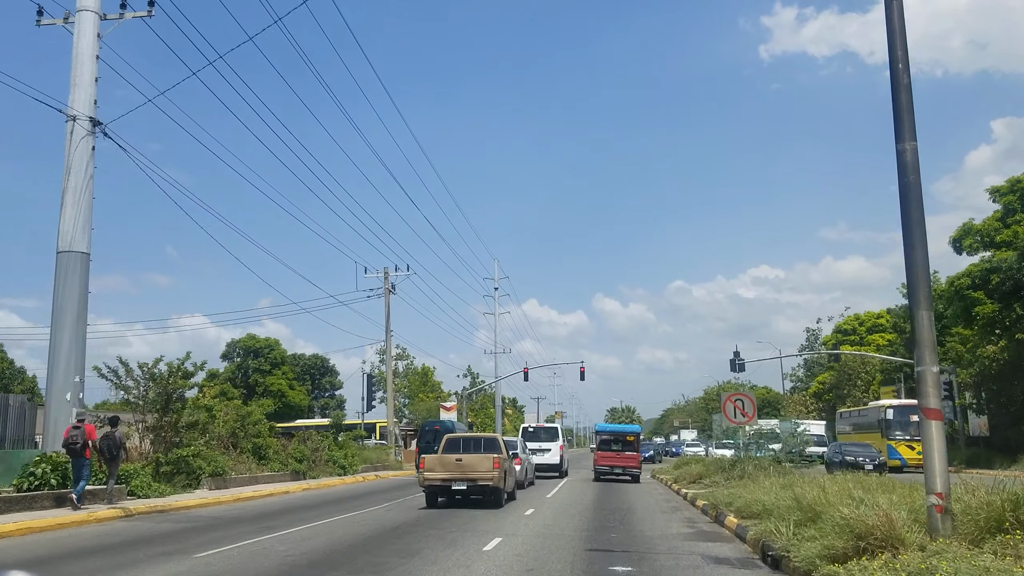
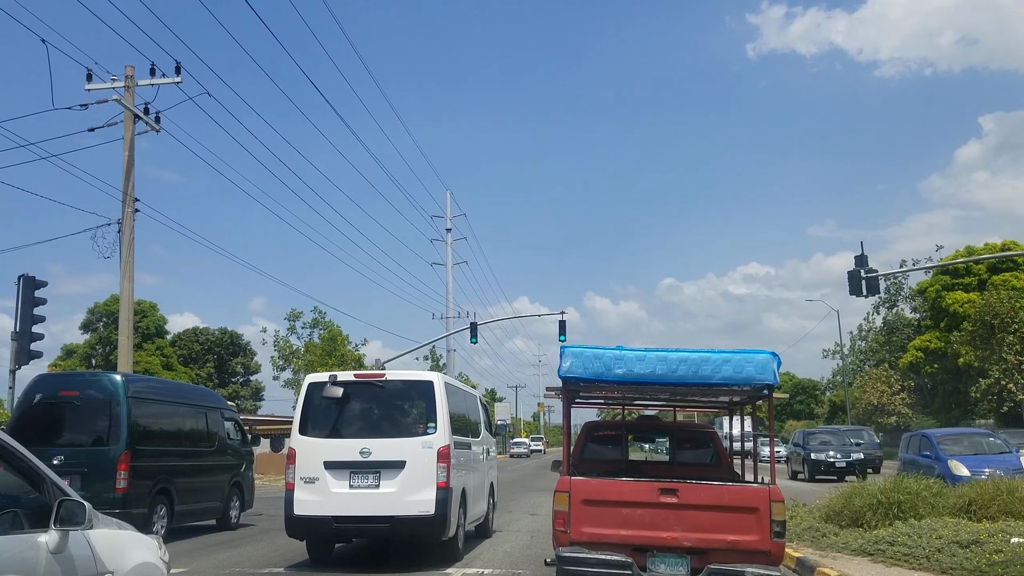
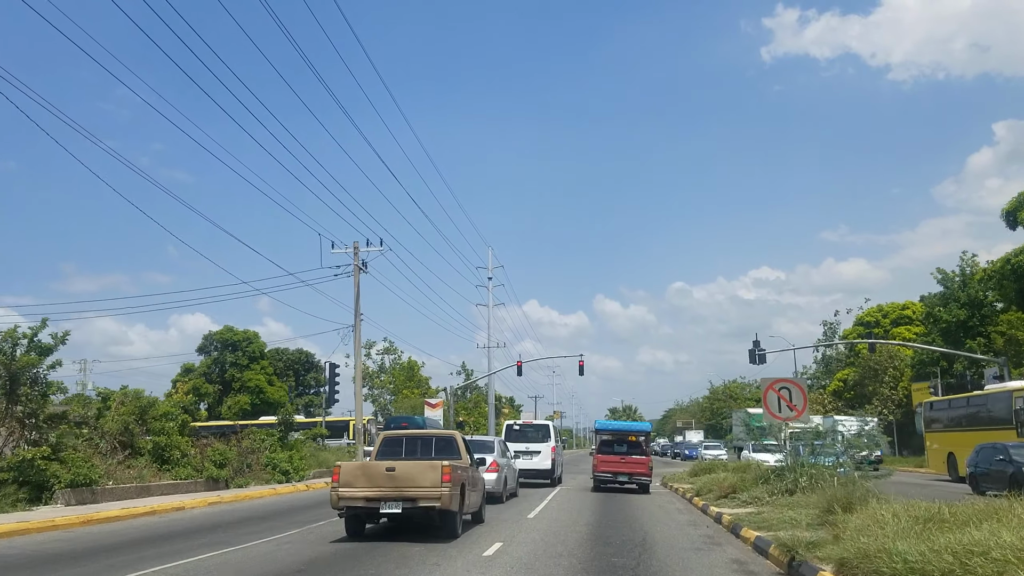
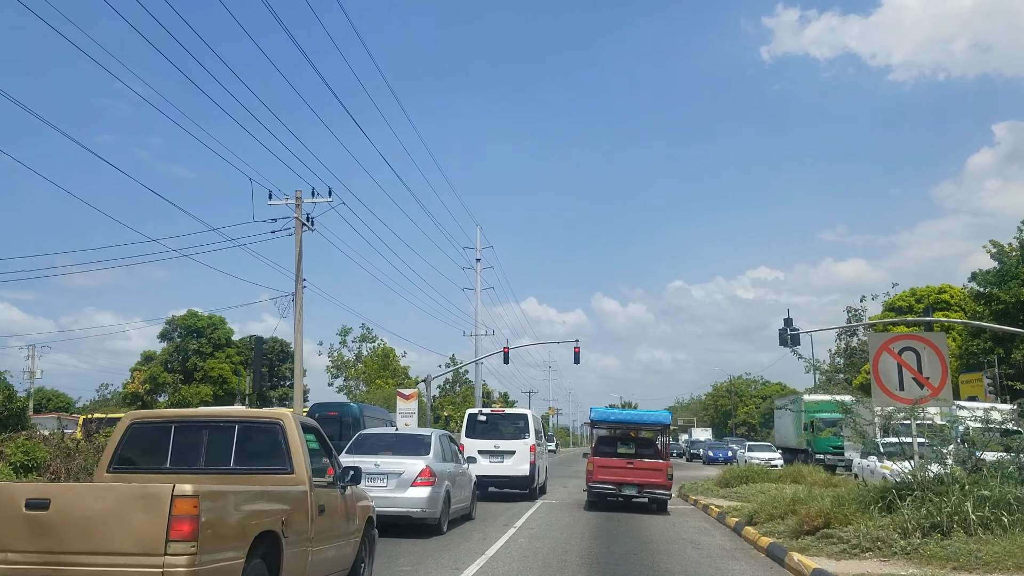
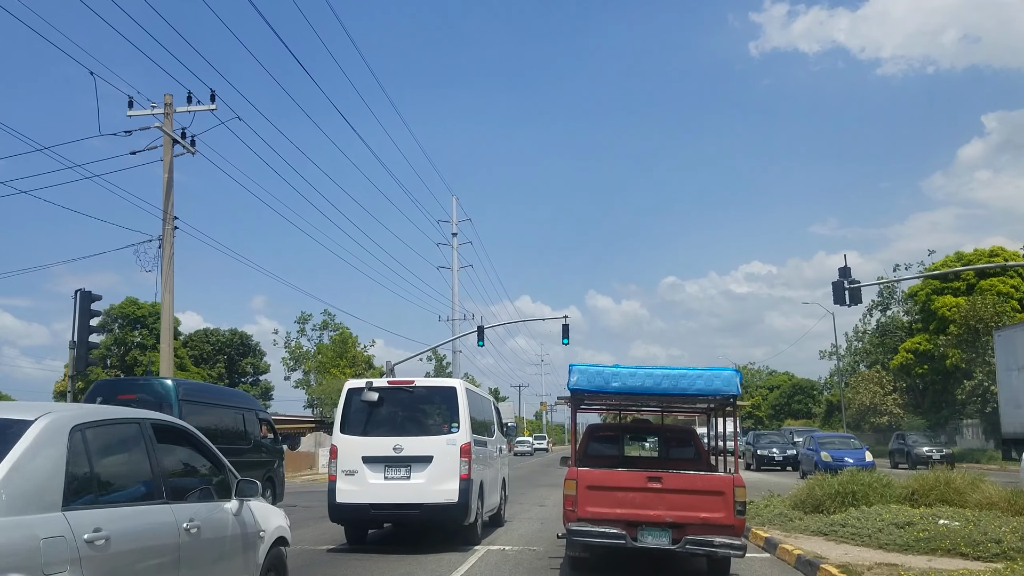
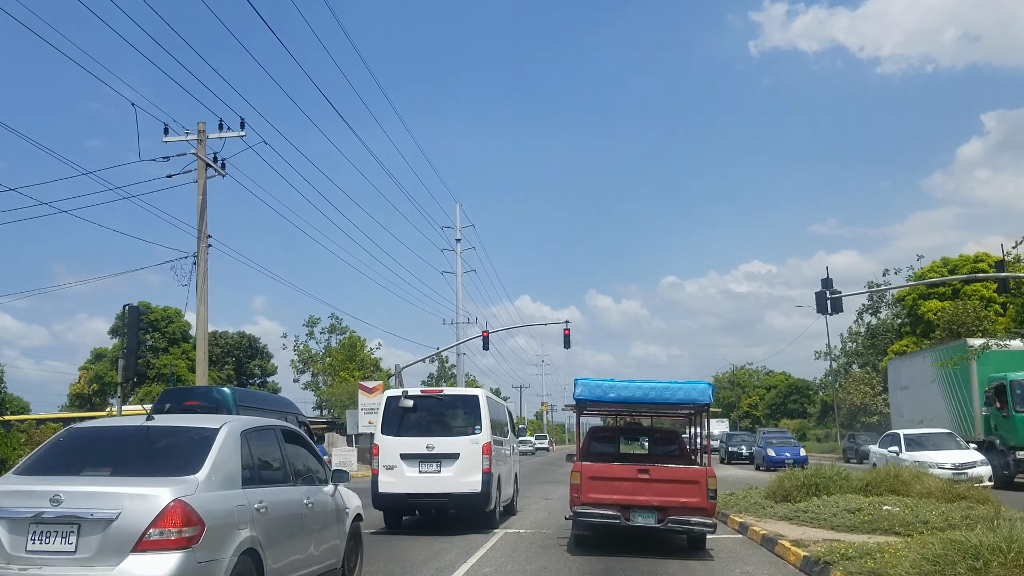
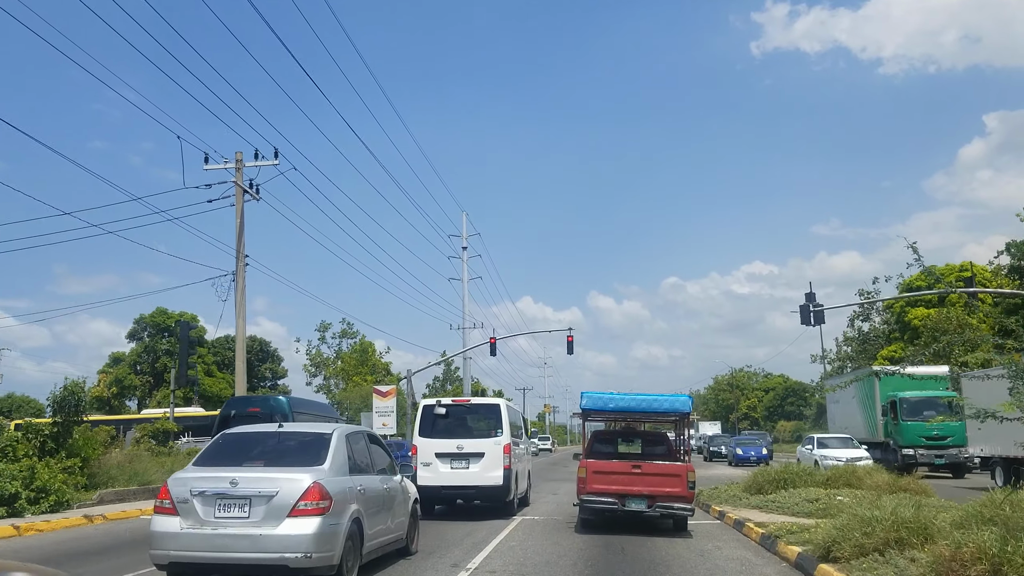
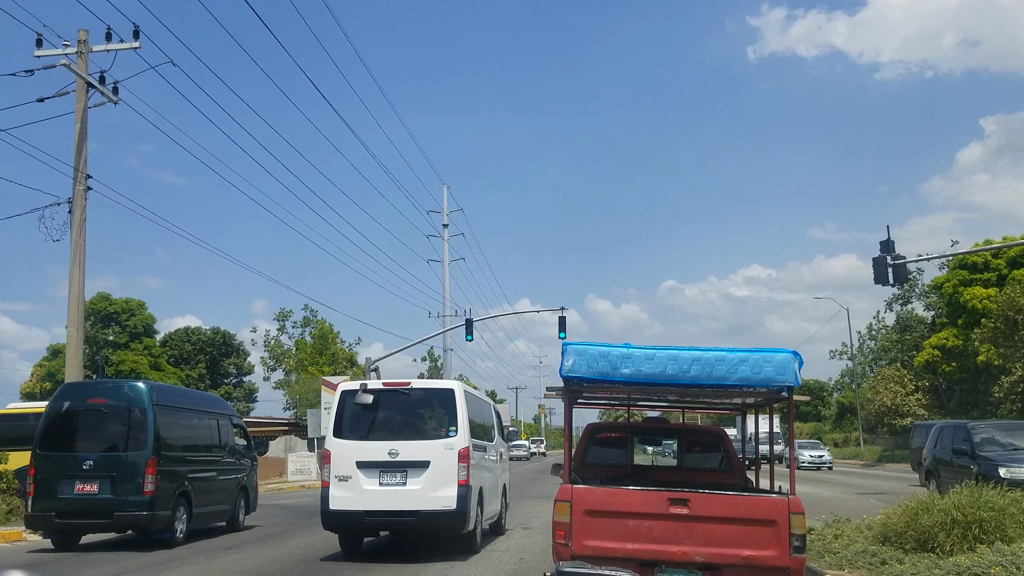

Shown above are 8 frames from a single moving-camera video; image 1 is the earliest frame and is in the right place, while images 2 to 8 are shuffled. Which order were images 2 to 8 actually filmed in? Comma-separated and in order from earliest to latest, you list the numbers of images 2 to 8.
3, 4, 7, 6, 5, 2, 8
